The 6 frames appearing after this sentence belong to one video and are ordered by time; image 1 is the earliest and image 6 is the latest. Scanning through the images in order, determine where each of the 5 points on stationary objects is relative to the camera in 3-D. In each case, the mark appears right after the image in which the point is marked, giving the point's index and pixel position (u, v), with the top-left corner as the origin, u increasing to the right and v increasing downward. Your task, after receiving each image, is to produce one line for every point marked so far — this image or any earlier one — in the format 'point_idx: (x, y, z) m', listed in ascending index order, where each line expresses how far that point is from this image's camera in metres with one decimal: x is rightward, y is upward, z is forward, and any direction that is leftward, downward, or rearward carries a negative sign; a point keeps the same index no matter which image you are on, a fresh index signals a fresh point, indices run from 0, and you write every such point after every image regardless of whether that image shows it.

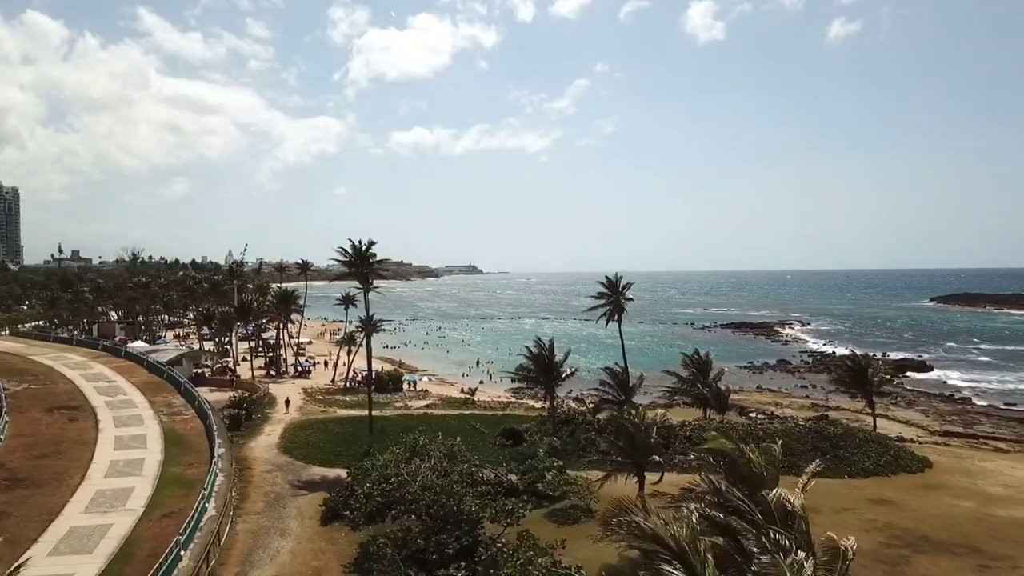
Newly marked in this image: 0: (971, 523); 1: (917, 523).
0: (+15.1, -7.7, +19.5) m
1: (+13.3, -7.8, +19.6) m
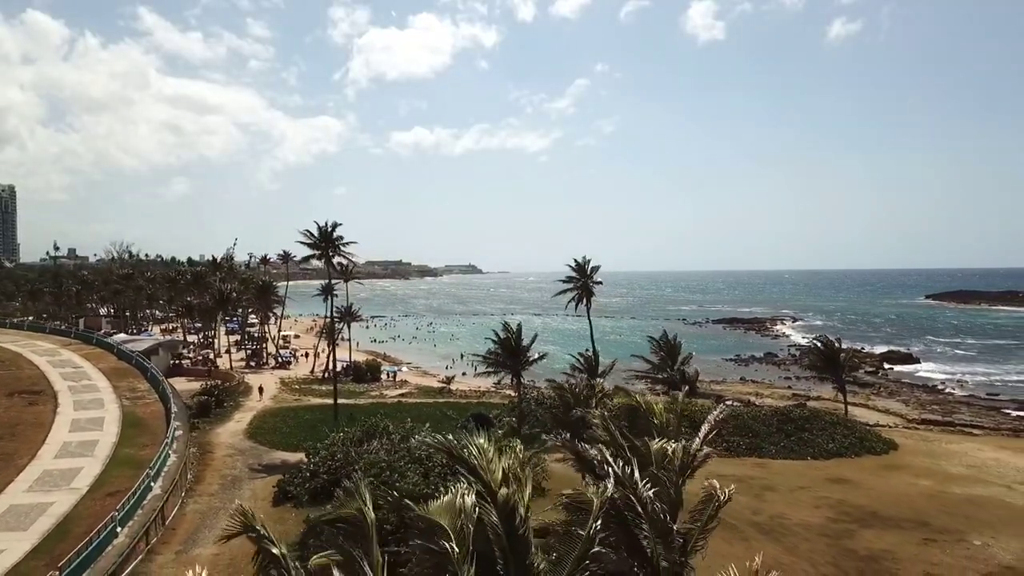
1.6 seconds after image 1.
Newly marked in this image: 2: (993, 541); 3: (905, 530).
0: (+13.3, -6.8, +19.2) m
1: (+11.6, -6.9, +19.2) m
2: (+12.8, -6.7, +15.8) m
3: (+11.0, -6.8, +16.7) m
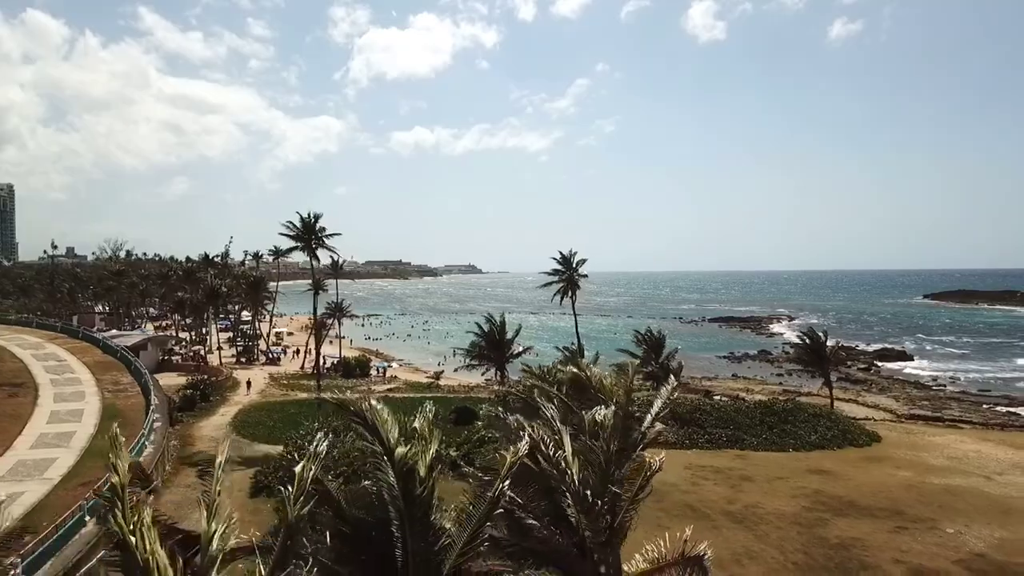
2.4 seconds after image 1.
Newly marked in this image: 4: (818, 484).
0: (+12.5, -6.5, +19.0) m
1: (+10.7, -6.5, +19.0) m
2: (+11.9, -6.3, +15.6) m
3: (+10.2, -6.4, +16.5) m
4: (+10.3, -6.6, +19.9) m
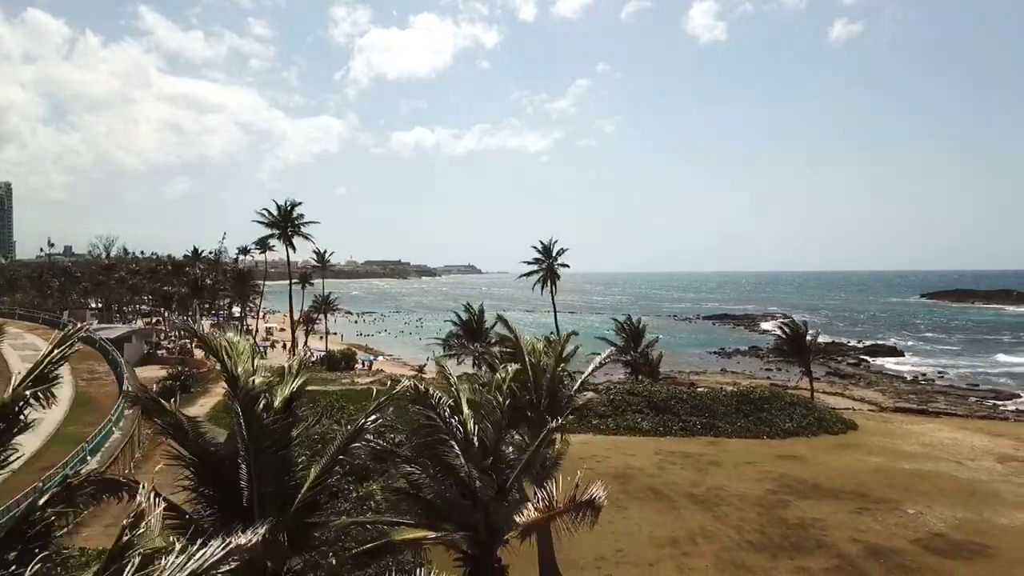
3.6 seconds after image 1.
0: (+11.3, -5.9, +18.8) m
1: (+9.6, -5.9, +18.8) m
2: (+10.8, -5.7, +15.4) m
3: (+9.0, -5.8, +16.3) m
4: (+9.1, -6.0, +19.7) m
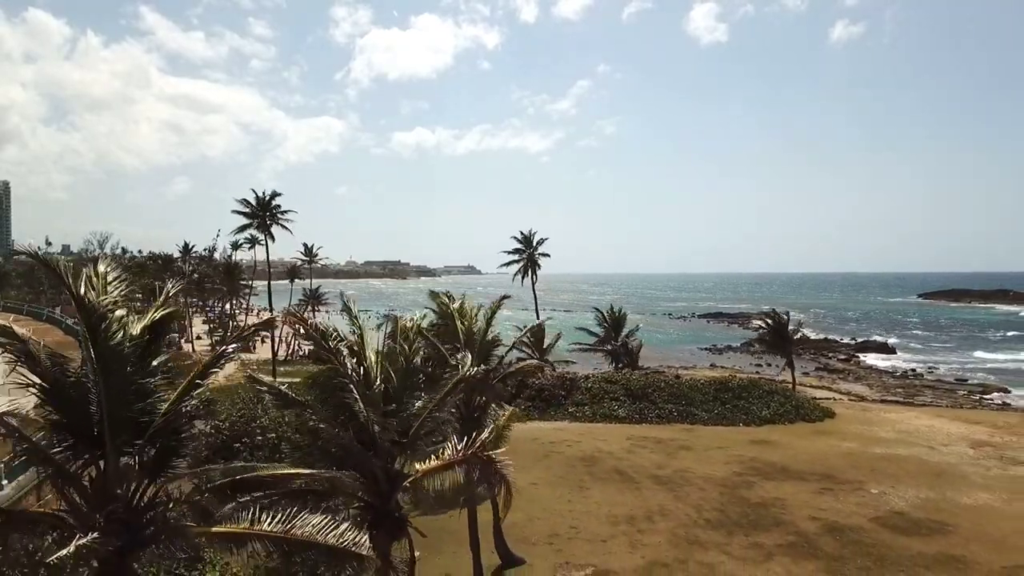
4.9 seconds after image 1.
0: (+10.3, -5.3, +18.6) m
1: (+8.5, -5.3, +18.6) m
2: (+9.7, -5.2, +15.2) m
3: (+8.0, -5.3, +16.1) m
4: (+8.1, -5.4, +19.5) m
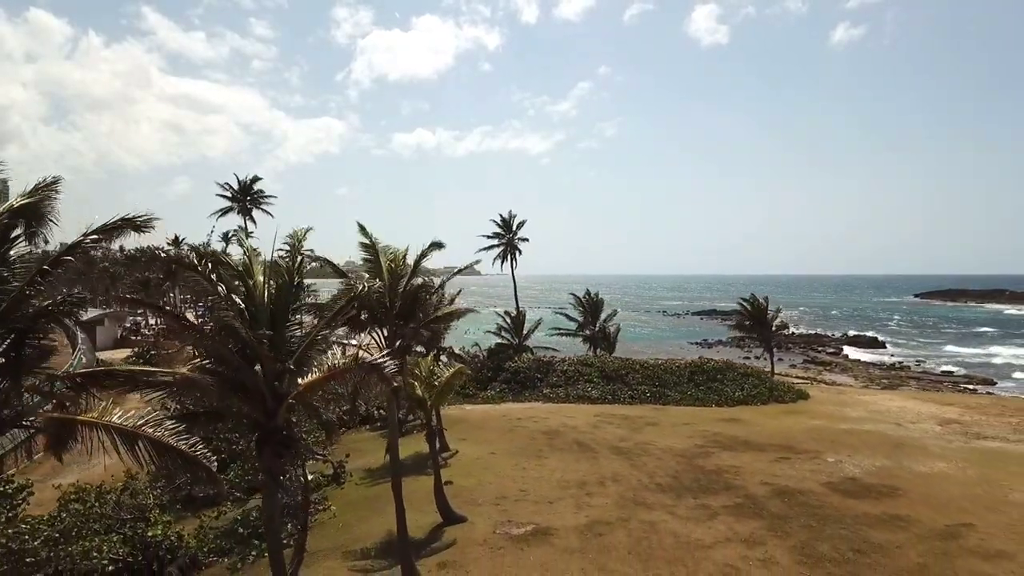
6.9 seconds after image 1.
0: (+9.1, -4.5, +18.5) m
1: (+7.4, -4.5, +18.6) m
2: (+8.6, -4.4, +15.2) m
3: (+6.8, -4.4, +16.0) m
4: (+6.9, -4.6, +19.4) m
